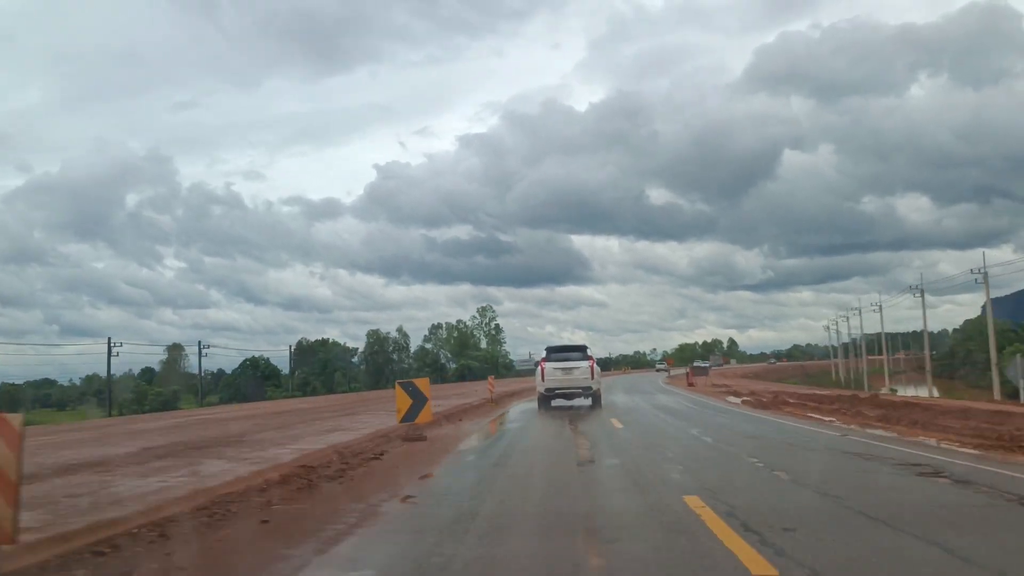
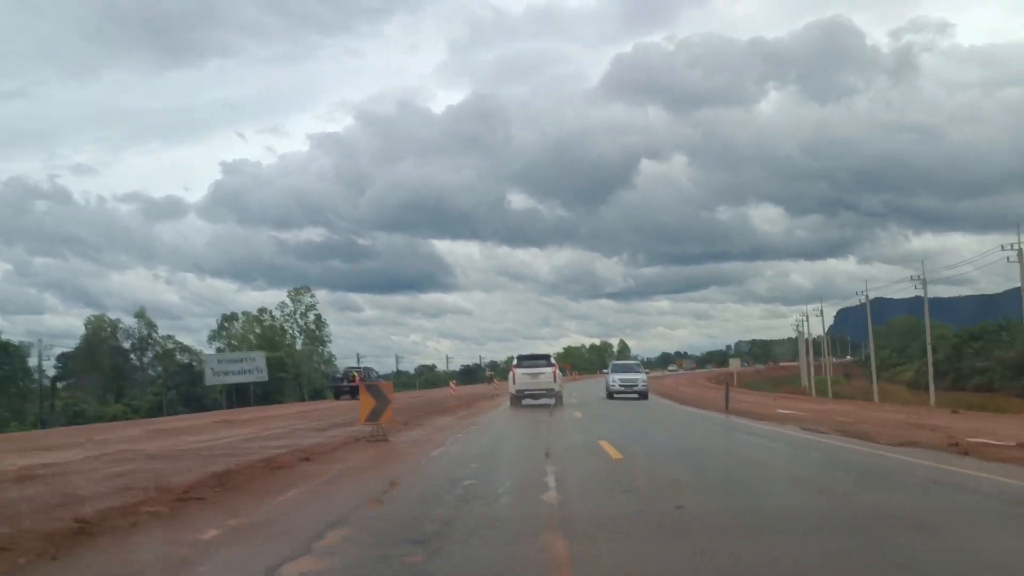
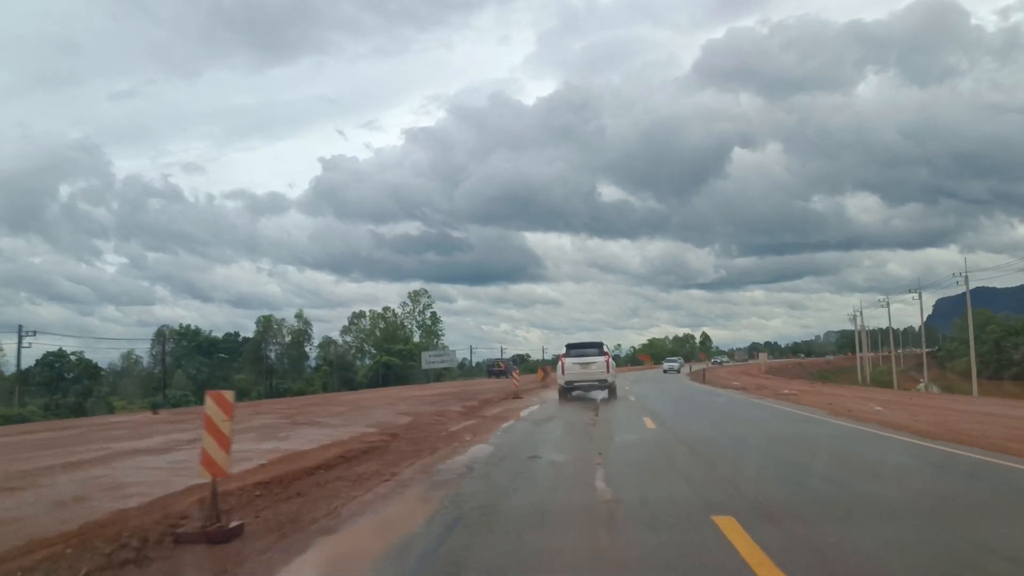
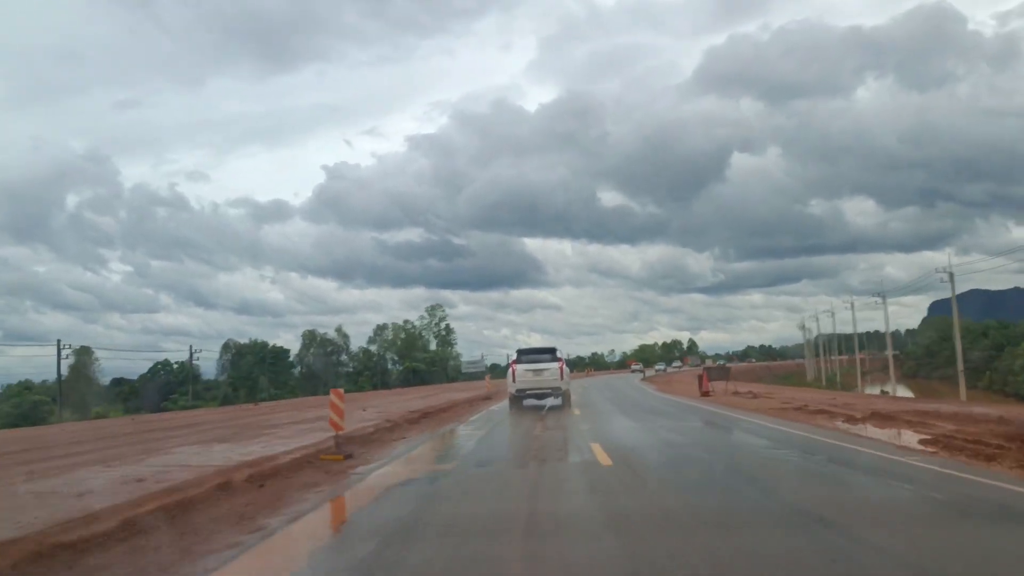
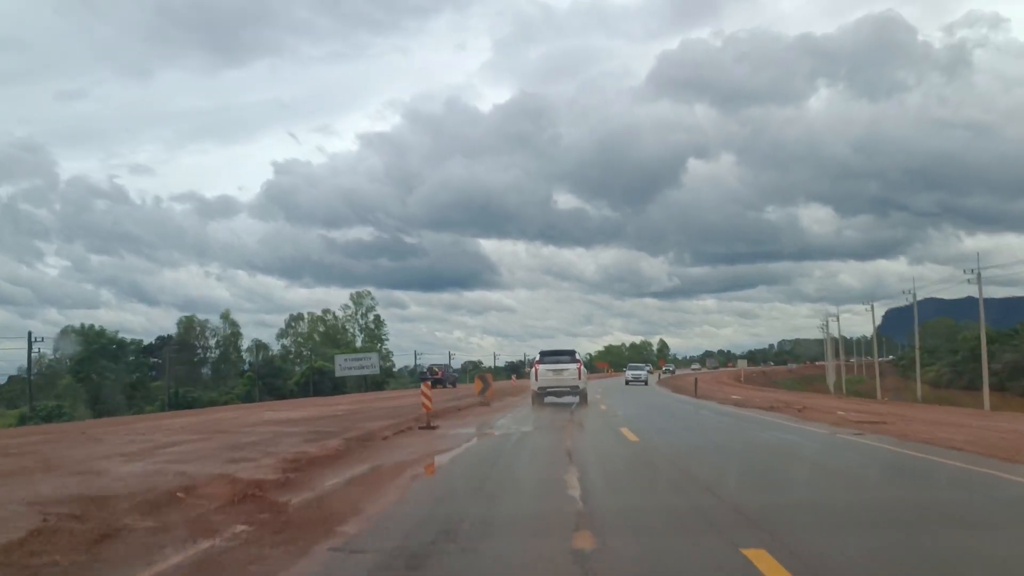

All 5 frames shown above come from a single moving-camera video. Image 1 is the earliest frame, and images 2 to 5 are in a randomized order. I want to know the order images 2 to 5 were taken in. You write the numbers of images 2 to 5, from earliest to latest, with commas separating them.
4, 3, 5, 2
